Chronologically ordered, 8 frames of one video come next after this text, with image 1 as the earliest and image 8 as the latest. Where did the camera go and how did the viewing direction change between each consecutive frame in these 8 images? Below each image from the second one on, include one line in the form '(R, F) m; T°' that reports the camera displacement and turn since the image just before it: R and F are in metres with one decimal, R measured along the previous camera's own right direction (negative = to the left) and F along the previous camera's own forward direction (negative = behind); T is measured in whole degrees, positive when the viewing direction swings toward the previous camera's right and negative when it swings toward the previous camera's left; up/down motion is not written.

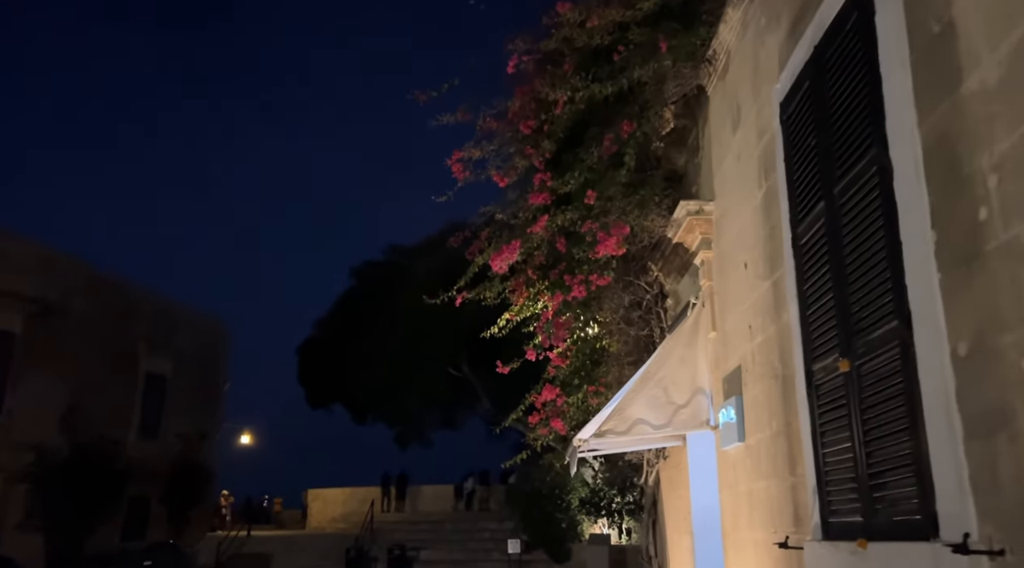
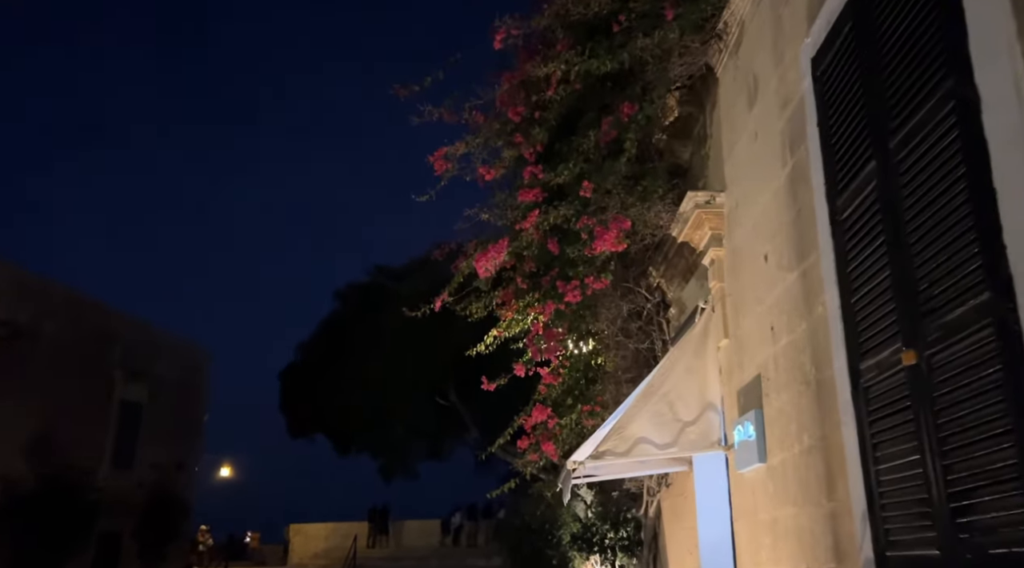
(0.0, +0.8) m; +1°
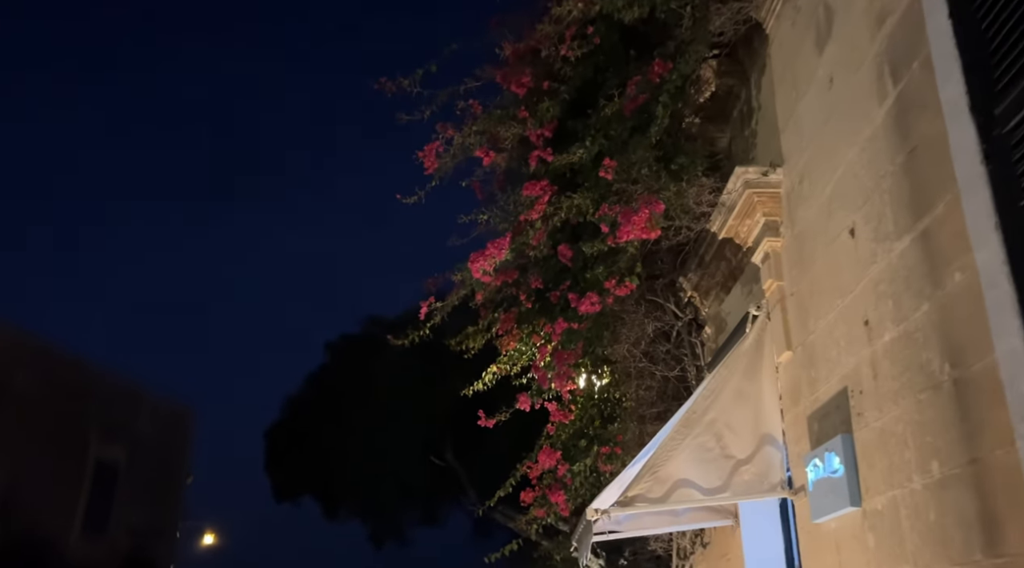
(0.0, +1.3) m; 0°
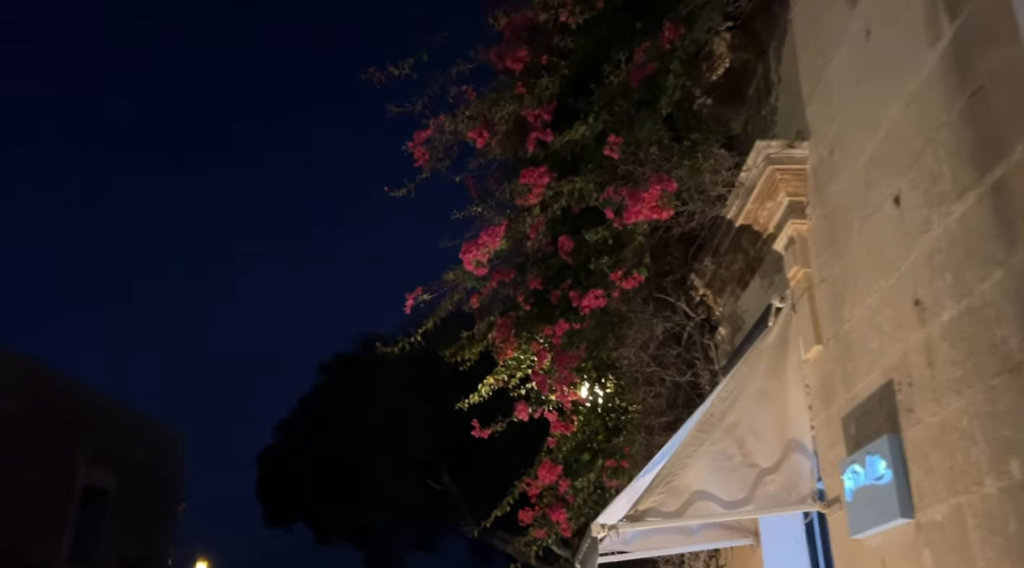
(0.0, +0.5) m; 0°
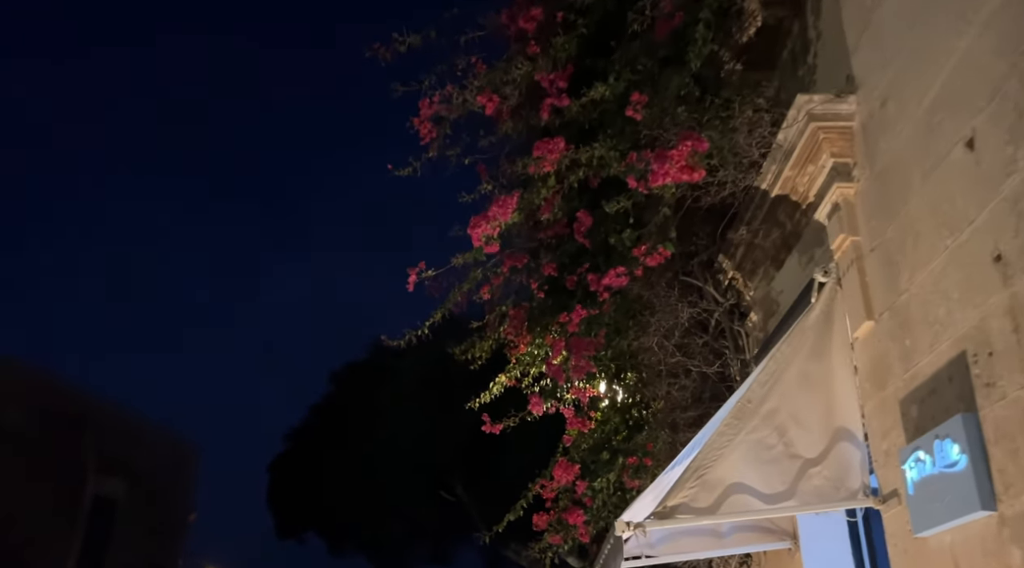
(0.0, +0.4) m; -1°
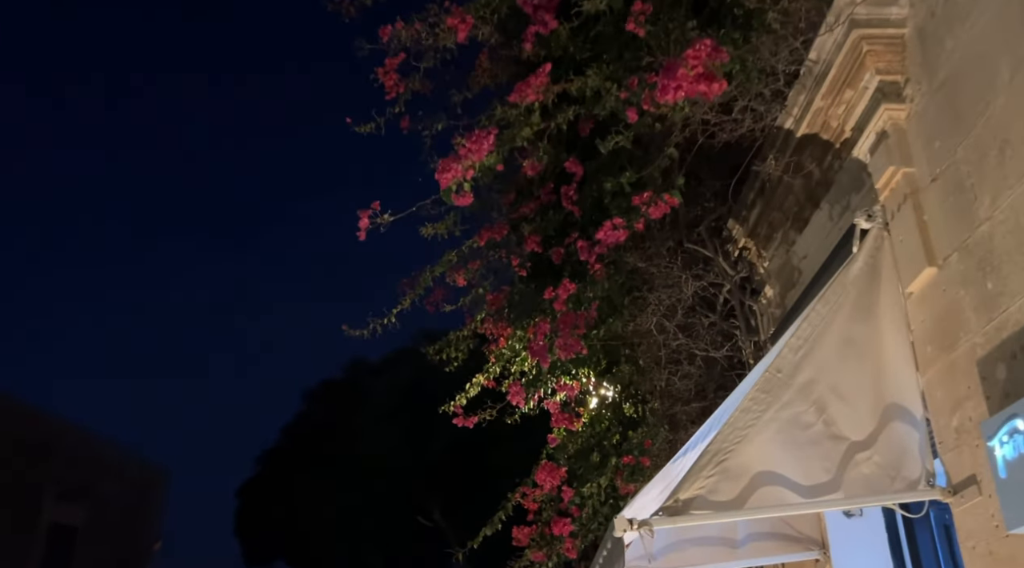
(0.0, +0.8) m; +1°
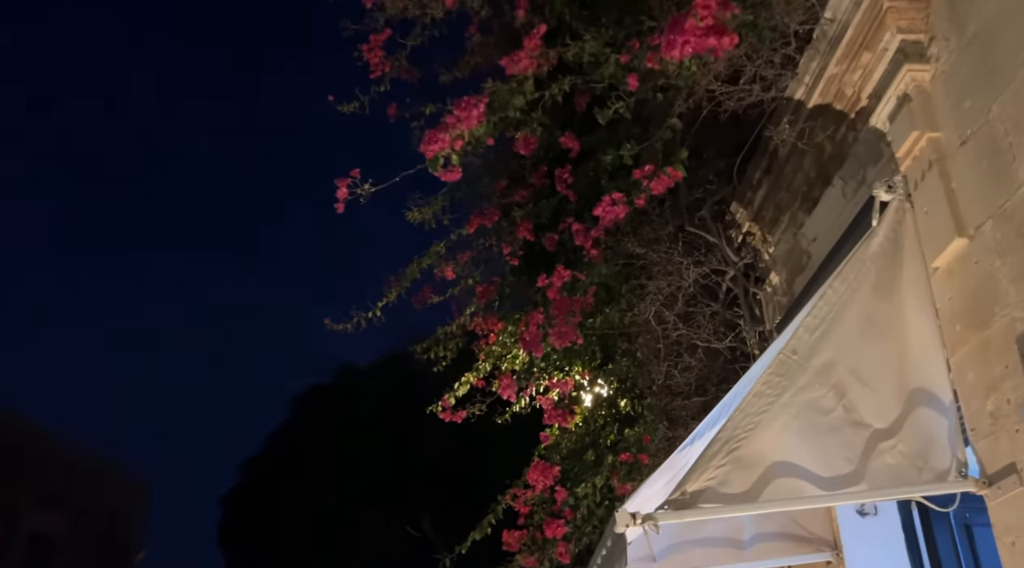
(0.0, +0.3) m; +1°
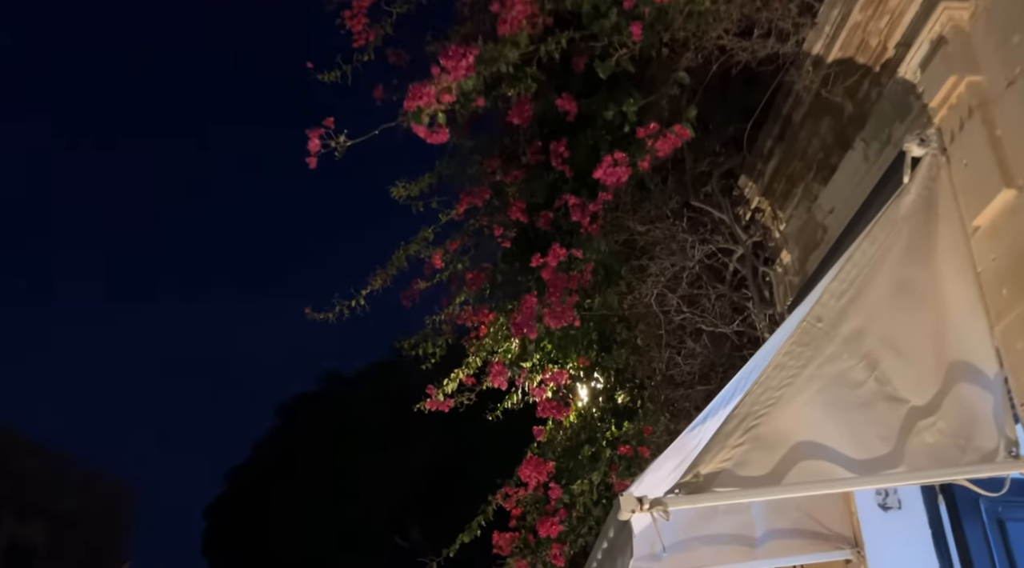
(0.0, +0.3) m; 0°
